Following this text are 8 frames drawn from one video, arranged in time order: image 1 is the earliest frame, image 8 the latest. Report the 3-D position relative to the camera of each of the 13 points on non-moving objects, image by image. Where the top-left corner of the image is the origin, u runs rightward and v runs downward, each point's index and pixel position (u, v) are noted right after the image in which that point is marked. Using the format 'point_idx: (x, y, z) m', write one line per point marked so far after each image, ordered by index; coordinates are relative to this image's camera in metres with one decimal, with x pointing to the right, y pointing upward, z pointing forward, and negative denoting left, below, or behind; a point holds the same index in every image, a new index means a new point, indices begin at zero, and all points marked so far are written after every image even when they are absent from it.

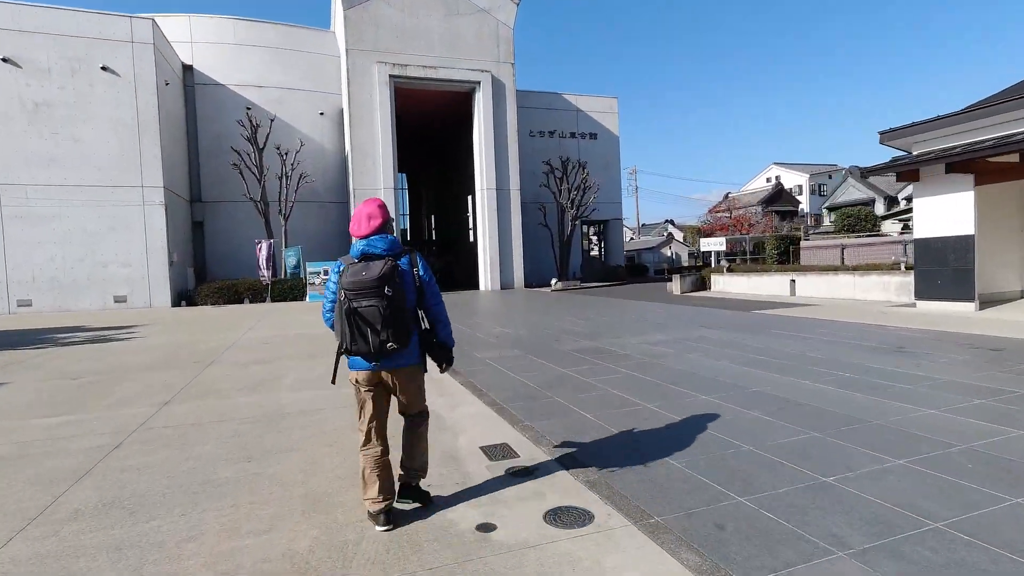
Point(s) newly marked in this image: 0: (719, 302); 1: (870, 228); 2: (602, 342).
0: (+5.2, -0.3, +13.9) m
1: (+11.6, +2.0, +18.0) m
2: (+1.3, -0.8, +7.8) m
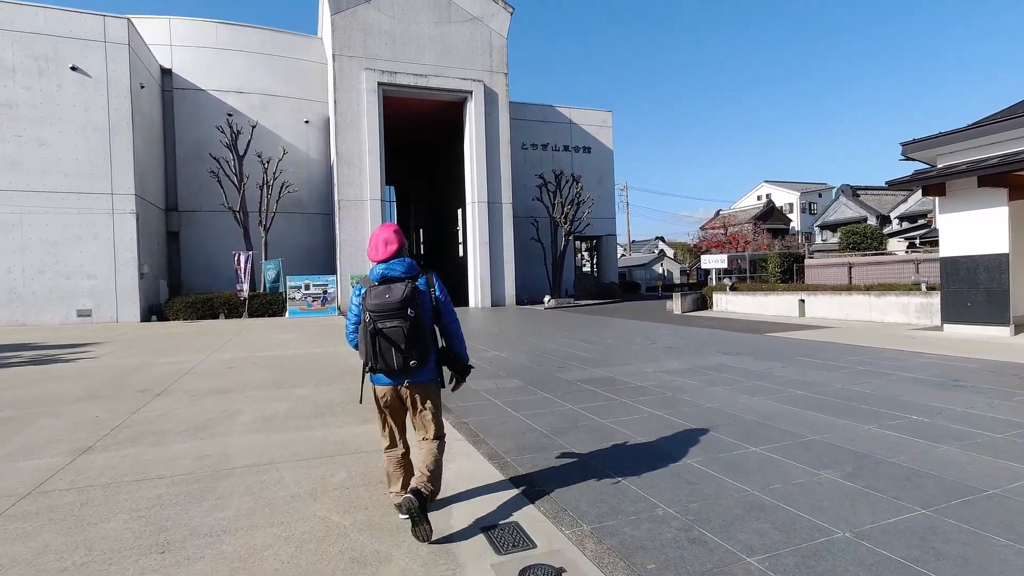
0: (+5.0, -0.8, +13.1) m
1: (+11.4, +1.3, +17.4) m
2: (+1.2, -1.0, +6.9) m
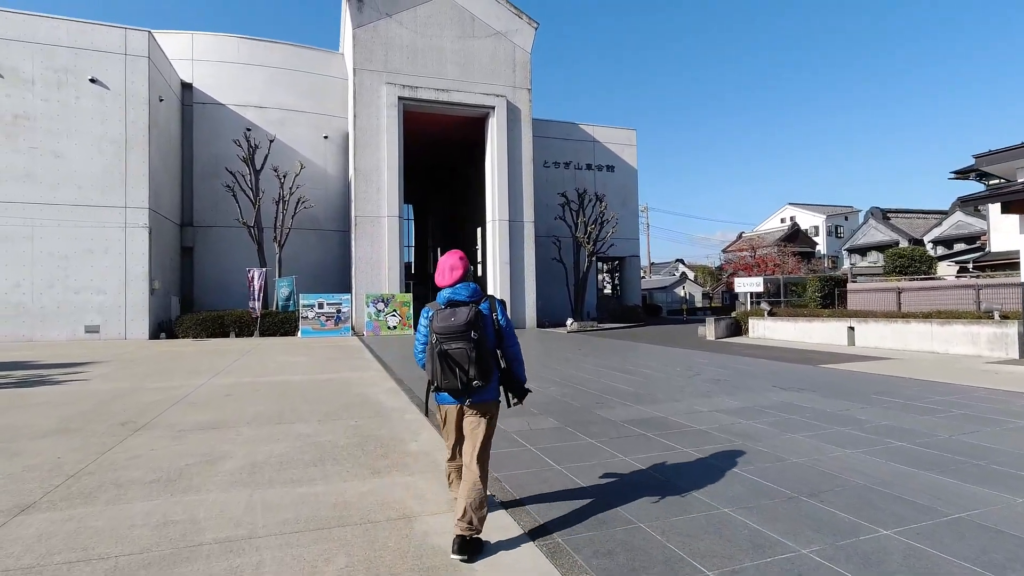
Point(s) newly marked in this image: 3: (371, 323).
0: (+5.6, -1.3, +12.1) m
1: (+12.1, +0.5, +16.2) m
2: (+1.6, -1.3, +6.0) m
3: (-4.7, -1.2, +18.7) m
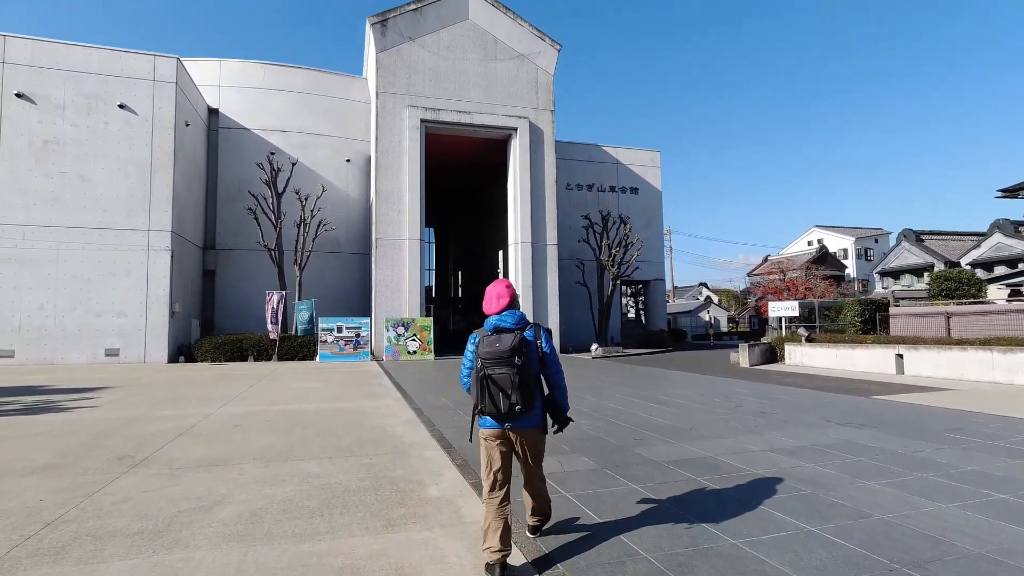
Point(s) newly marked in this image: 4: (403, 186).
0: (+6.1, -1.8, +11.3) m
1: (+12.7, -0.2, +15.3) m
2: (+1.9, -1.6, +5.4) m
3: (-4.0, -2.0, +18.3) m
4: (-3.8, +3.6, +19.5) m
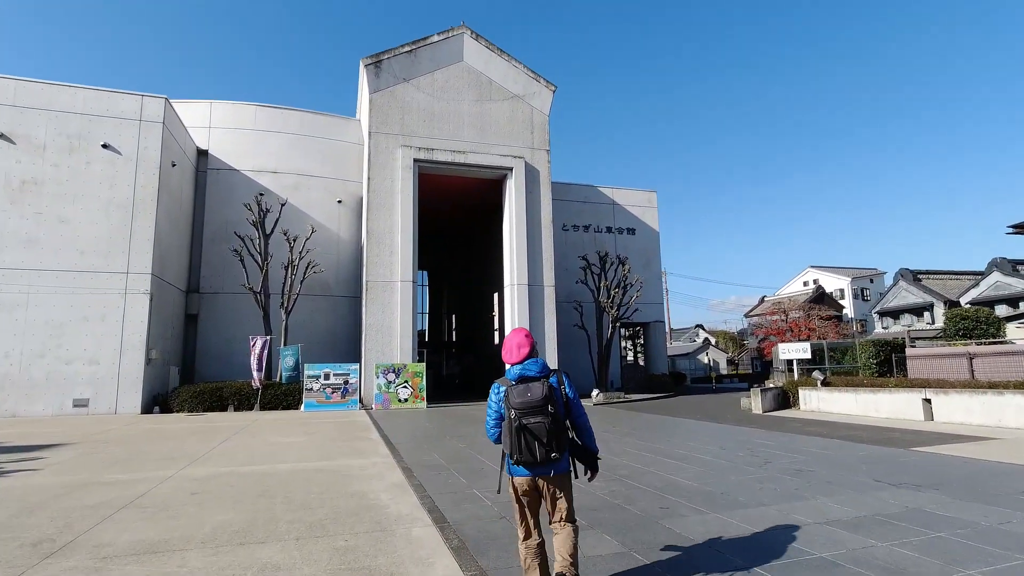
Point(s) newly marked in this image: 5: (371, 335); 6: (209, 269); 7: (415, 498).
0: (+6.1, -2.6, +10.5) m
1: (+12.6, -1.2, +14.6) m
2: (+1.9, -1.9, +4.5) m
3: (-4.1, -3.3, +17.3) m
4: (-4.0, +2.1, +19.0) m
5: (-4.6, -1.5, +18.1) m
6: (-10.8, +0.7, +20.0) m
7: (-1.0, -2.1, +5.6) m
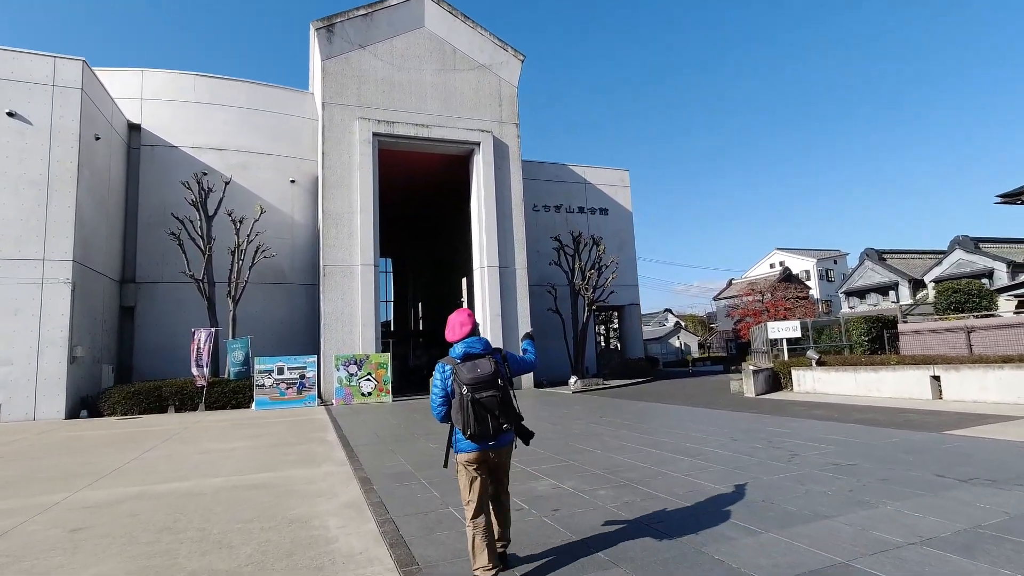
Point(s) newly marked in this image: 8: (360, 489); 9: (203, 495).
0: (+5.7, -2.1, +9.6) m
1: (+12.0, -0.5, +14.1) m
2: (+1.9, -1.6, +3.4) m
3: (-4.9, -2.9, +15.8) m
4: (-4.9, +2.6, +17.4) m
5: (-5.4, -1.1, +16.5) m
6: (-11.8, +1.0, +18.0) m
7: (-1.1, -1.8, +4.3) m
8: (-1.5, -1.9, +5.4) m
9: (-2.9, -2.0, +5.3) m
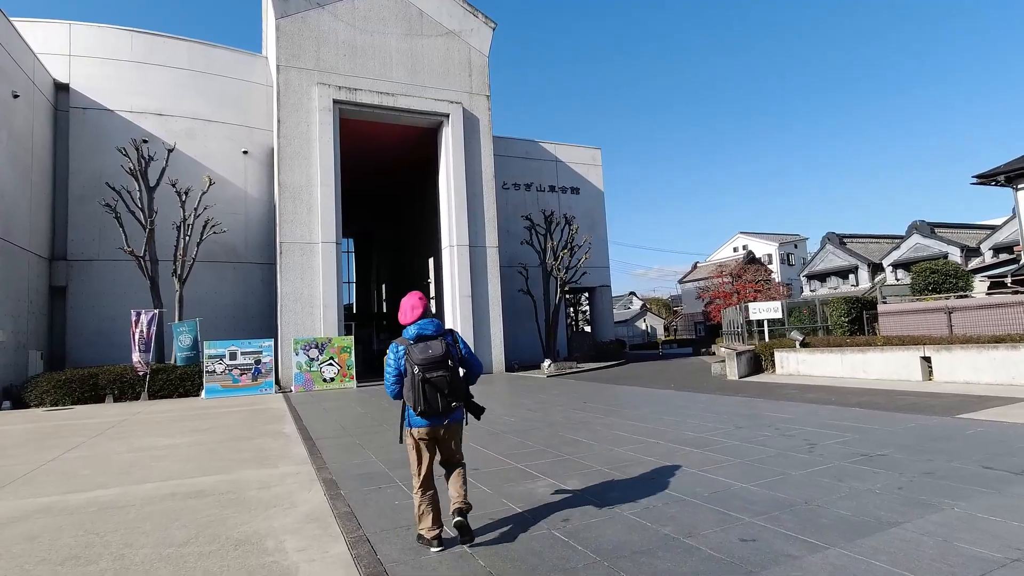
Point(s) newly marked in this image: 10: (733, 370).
0: (+5.3, -1.7, +9.2) m
1: (+11.3, 0.0, +14.1) m
2: (+1.9, -1.4, +2.7) m
3: (-5.6, -2.3, +14.7) m
4: (-5.7, +3.2, +16.1) m
5: (-6.2, -0.5, +15.3) m
6: (-12.7, +1.7, +16.3) m
7: (-1.0, -1.6, +3.4) m
8: (-1.5, -1.7, +4.5) m
9: (-3.0, -1.7, +4.3) m
10: (+4.9, -1.8, +12.5) m
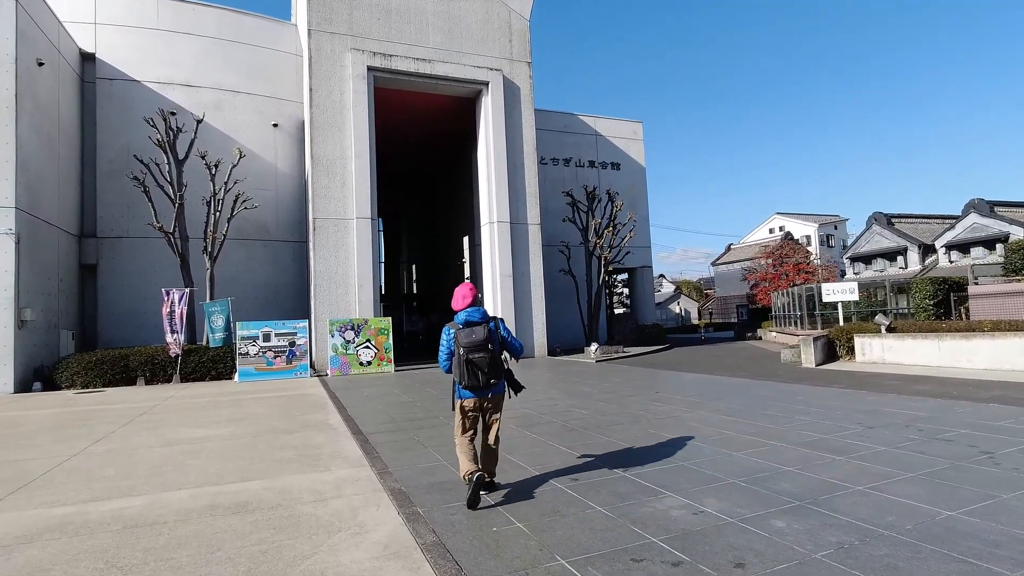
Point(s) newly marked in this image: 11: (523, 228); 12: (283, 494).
0: (+6.3, -1.4, +8.0) m
1: (+12.5, +0.5, +12.6) m
2: (+2.7, -1.2, +1.7) m
3: (-4.4, -1.8, +14.0) m
4: (-4.5, +3.8, +15.2) m
5: (-5.0, +0.1, +14.6) m
6: (-11.4, +2.3, +15.7) m
7: (-0.3, -1.4, +2.5) m
8: (-0.7, -1.5, +3.6) m
9: (-2.2, -1.5, +3.5) m
10: (+6.0, -1.4, +11.3) m
11: (+0.3, +1.9, +17.2) m
12: (-1.7, -1.5, +4.1) m
